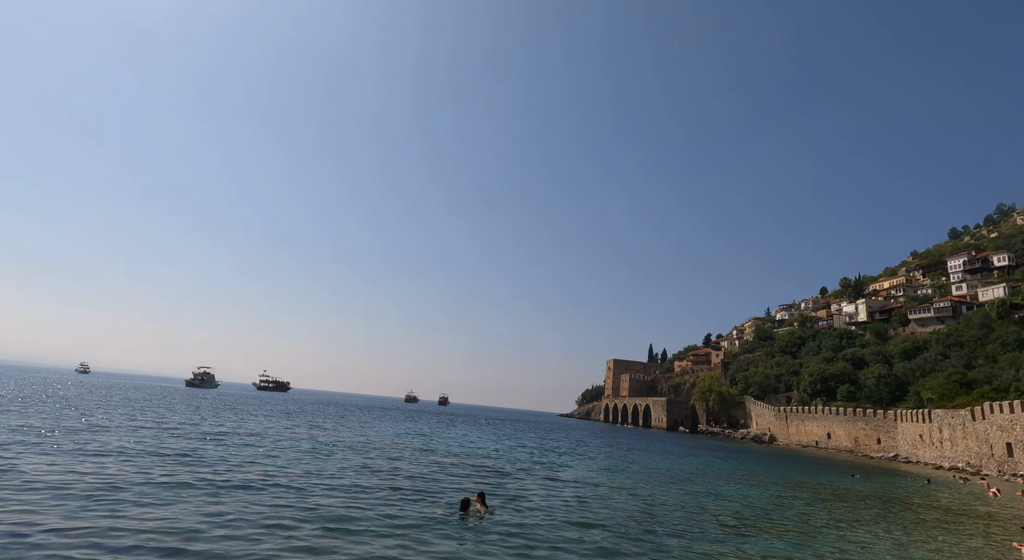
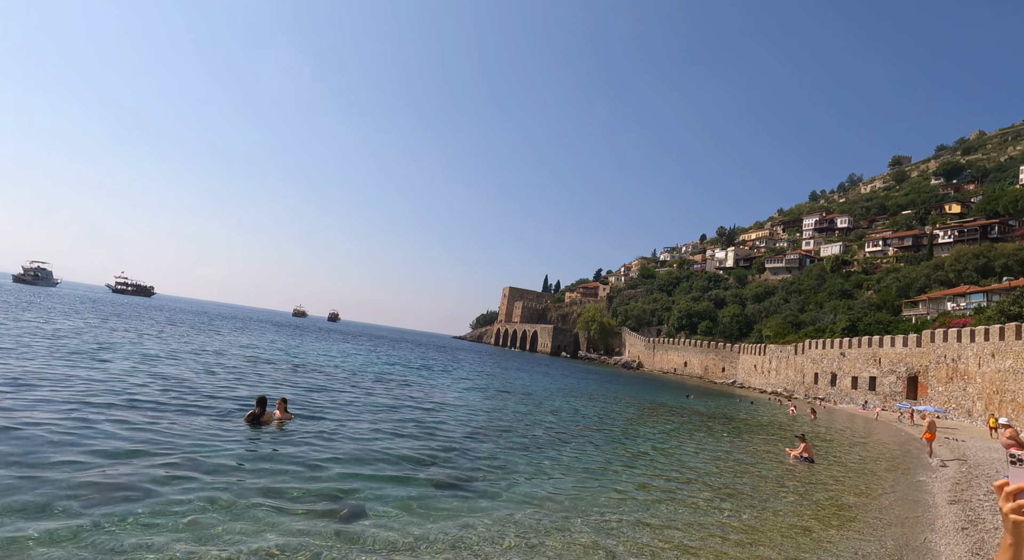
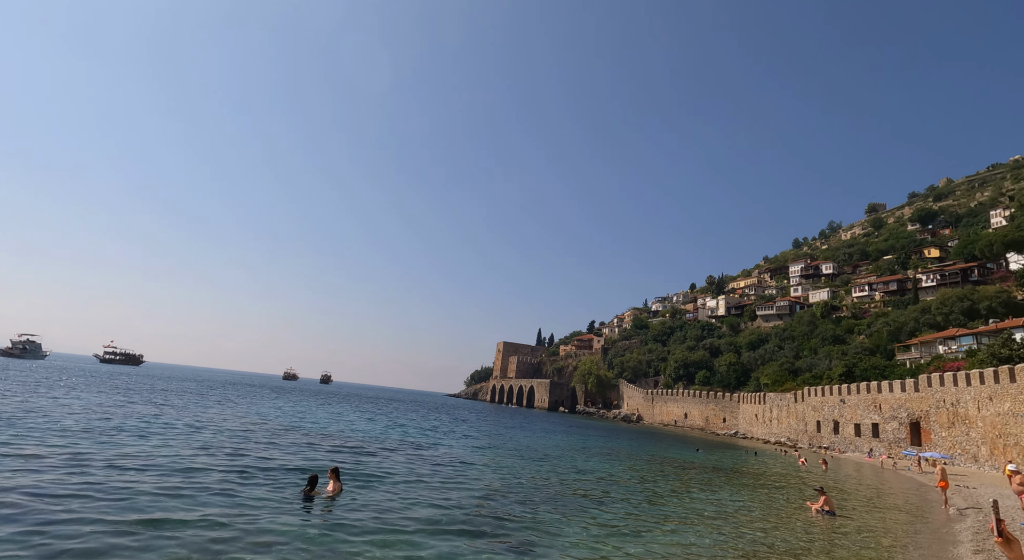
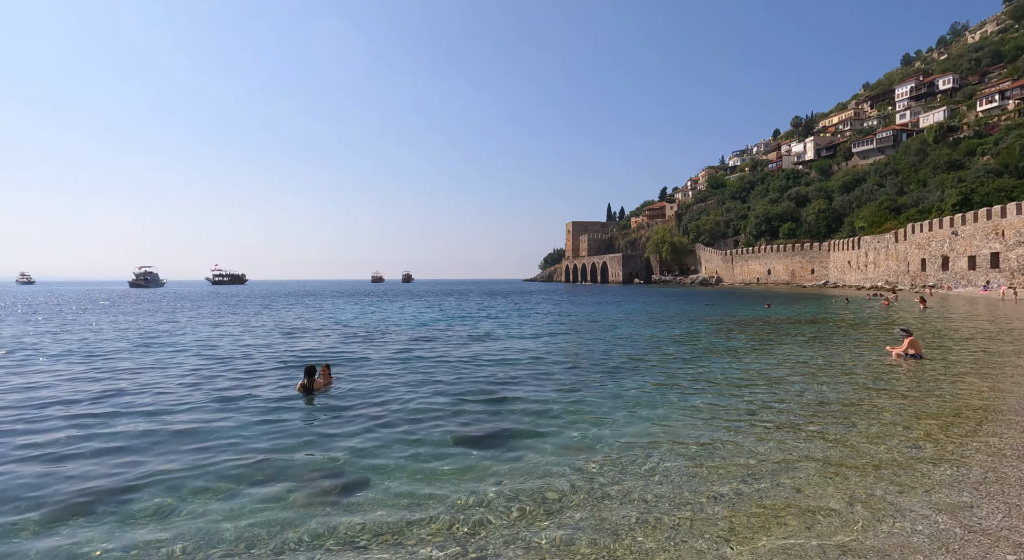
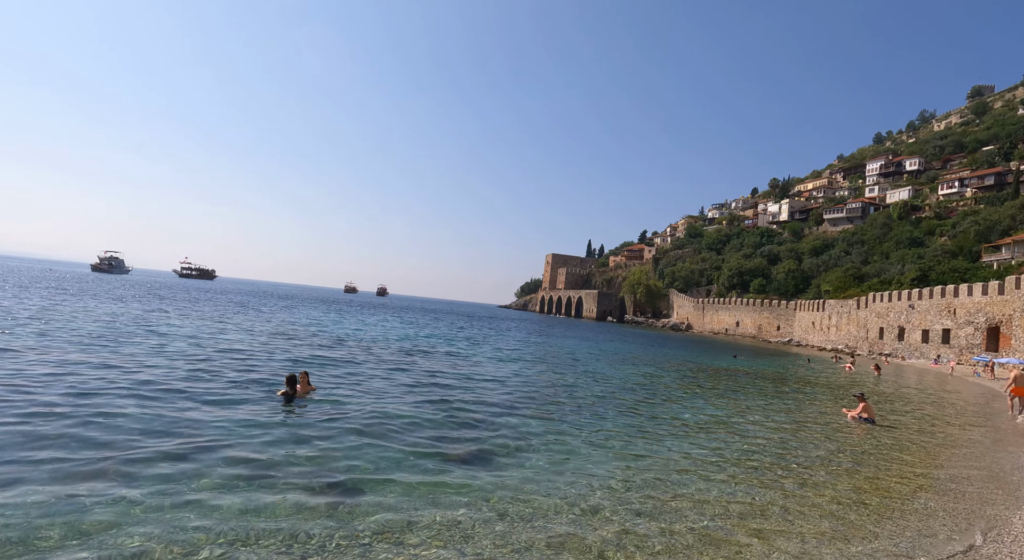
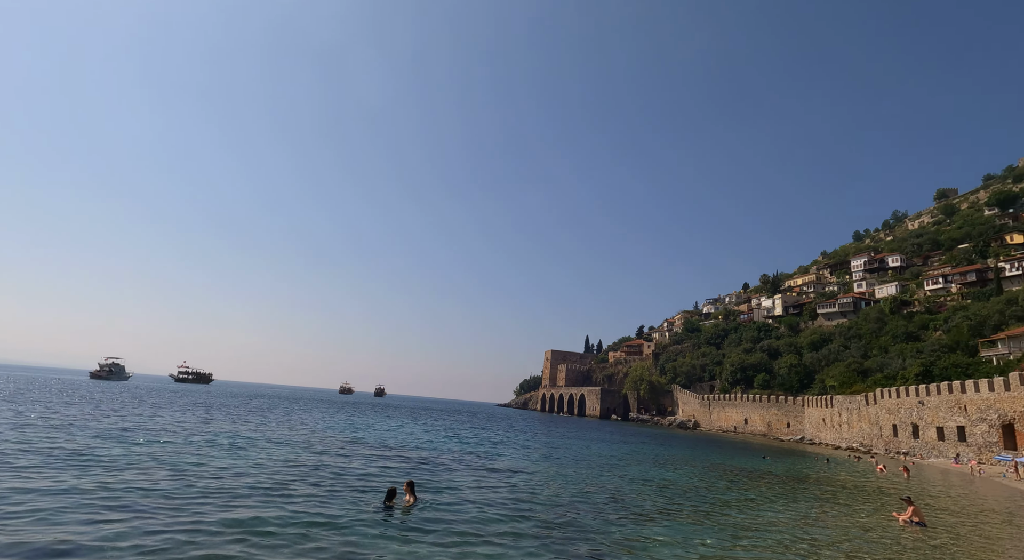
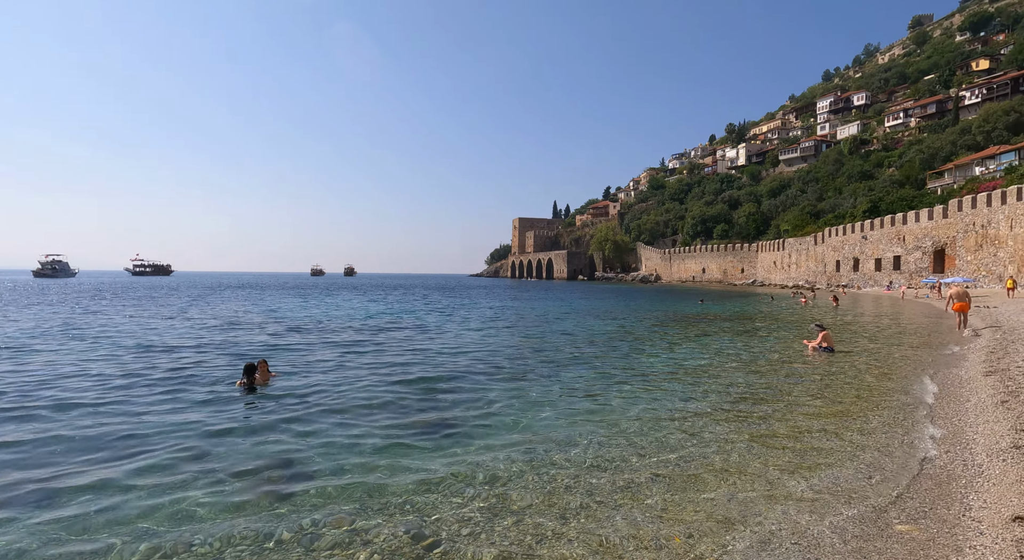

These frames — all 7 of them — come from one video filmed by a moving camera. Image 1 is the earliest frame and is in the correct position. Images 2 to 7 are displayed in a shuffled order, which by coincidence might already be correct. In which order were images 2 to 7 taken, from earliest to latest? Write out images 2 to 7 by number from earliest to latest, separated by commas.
6, 3, 2, 5, 7, 4
